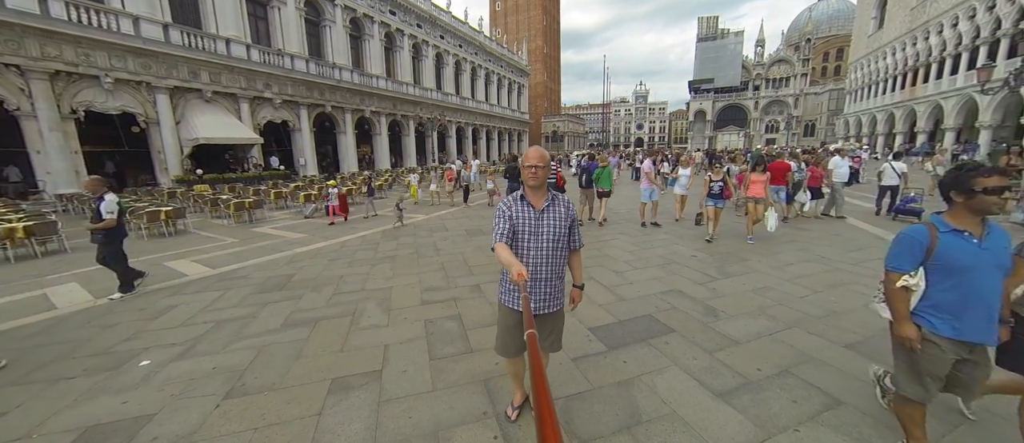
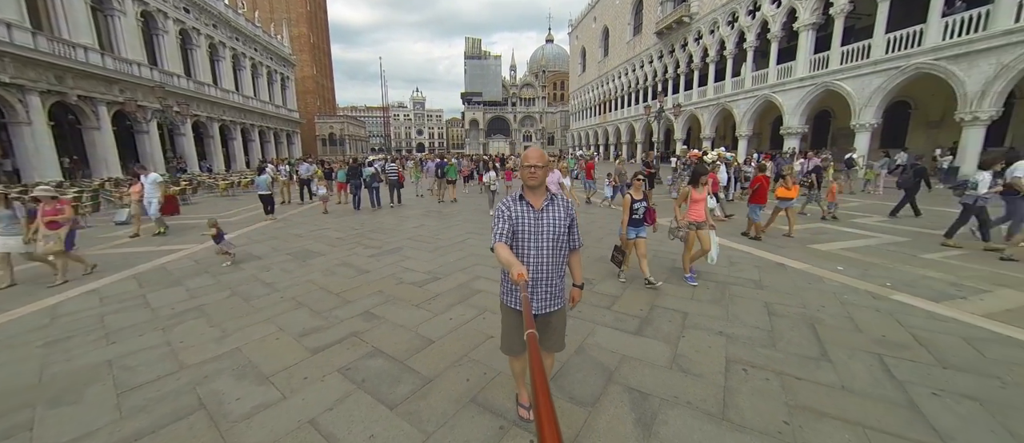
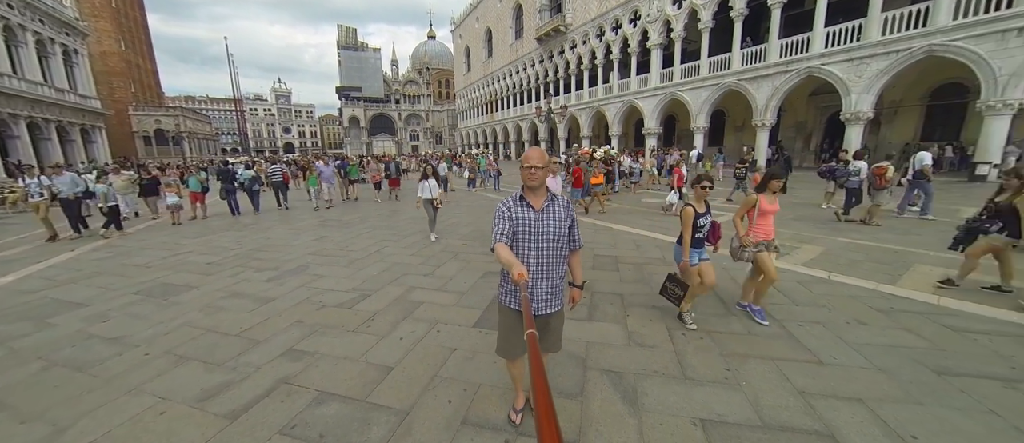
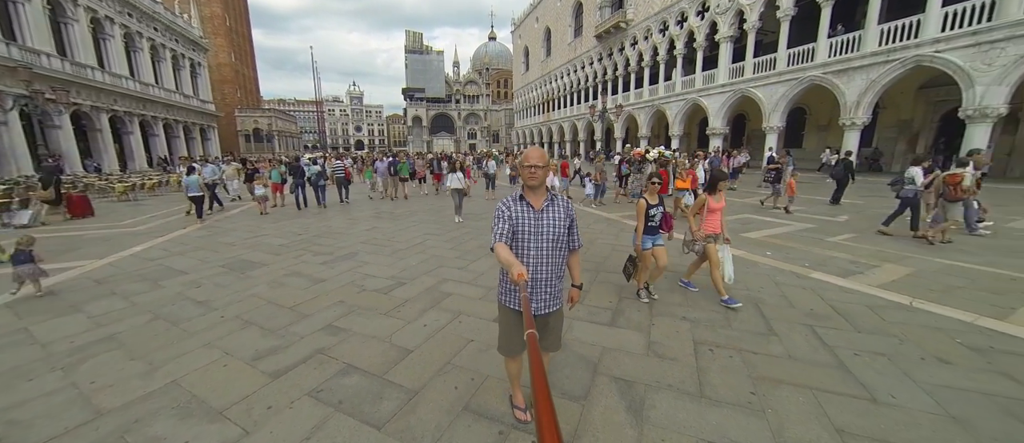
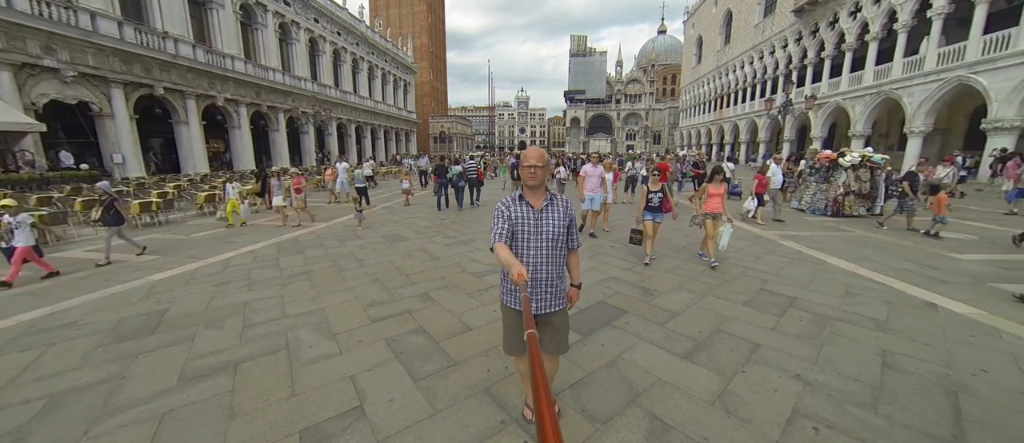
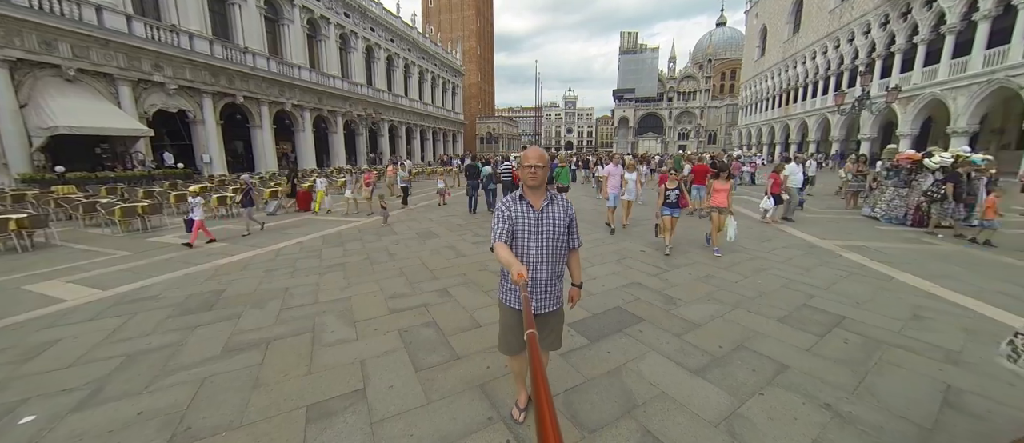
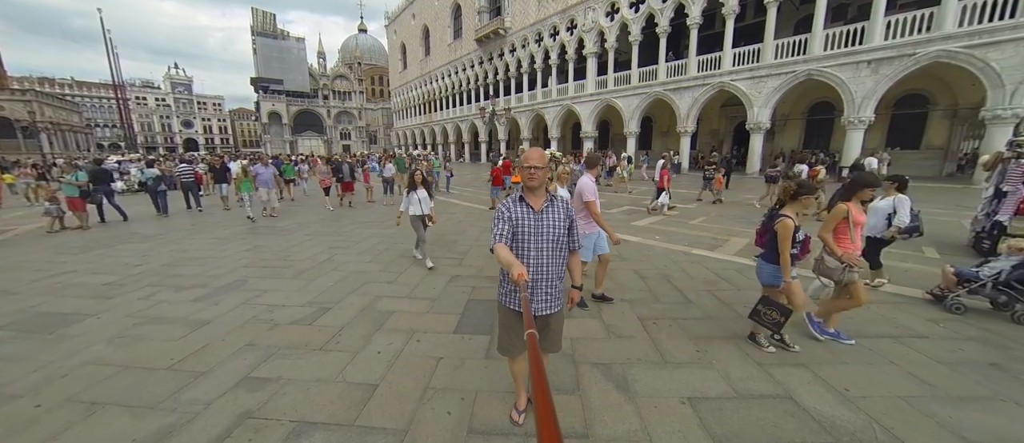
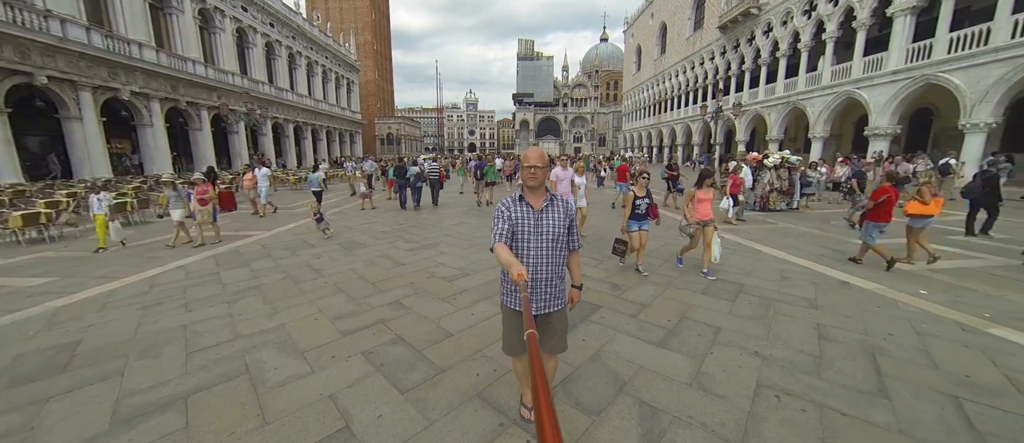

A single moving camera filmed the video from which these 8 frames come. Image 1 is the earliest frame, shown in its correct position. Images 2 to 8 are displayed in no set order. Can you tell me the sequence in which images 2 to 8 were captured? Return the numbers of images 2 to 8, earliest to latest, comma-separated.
6, 5, 8, 2, 4, 3, 7
